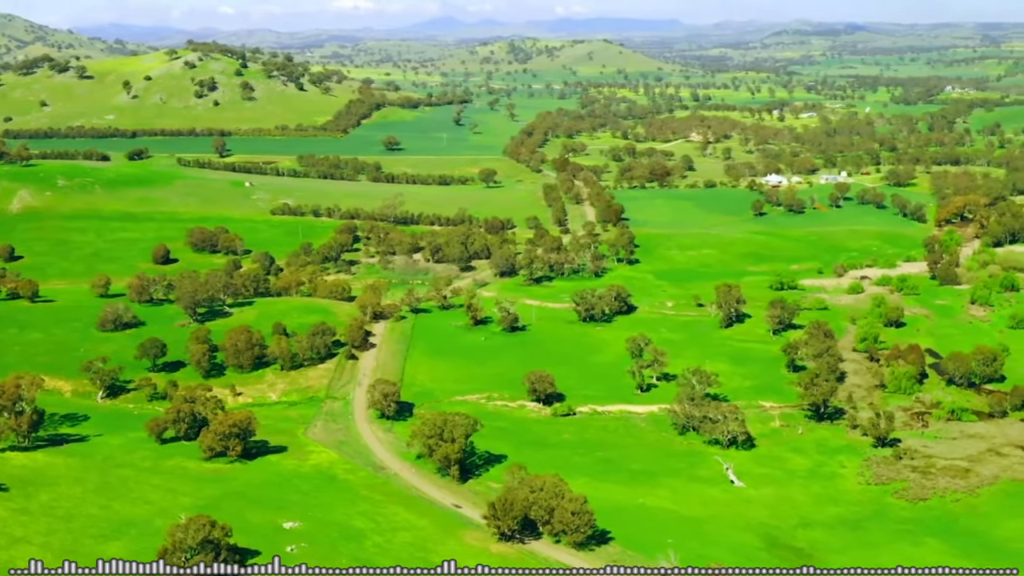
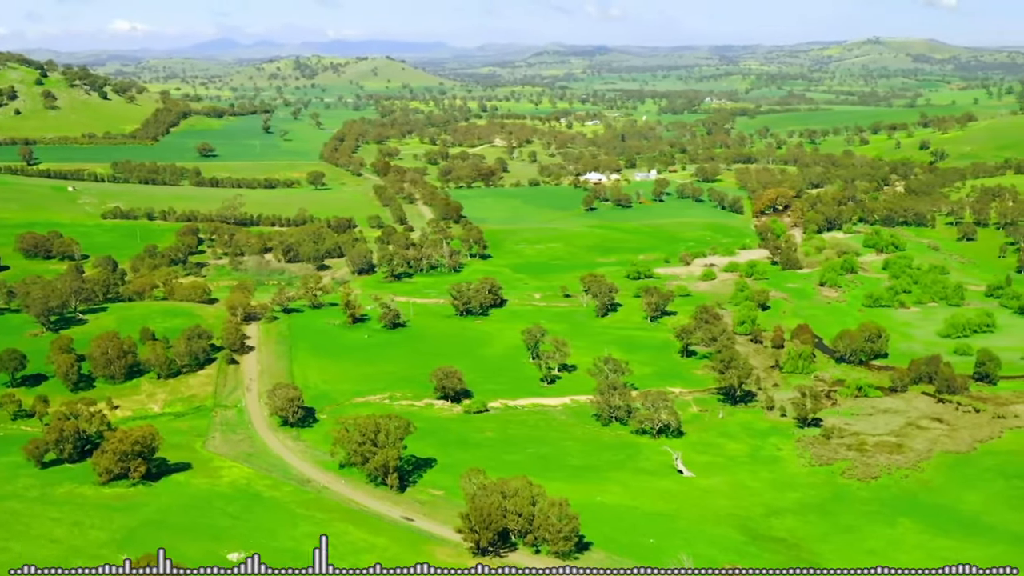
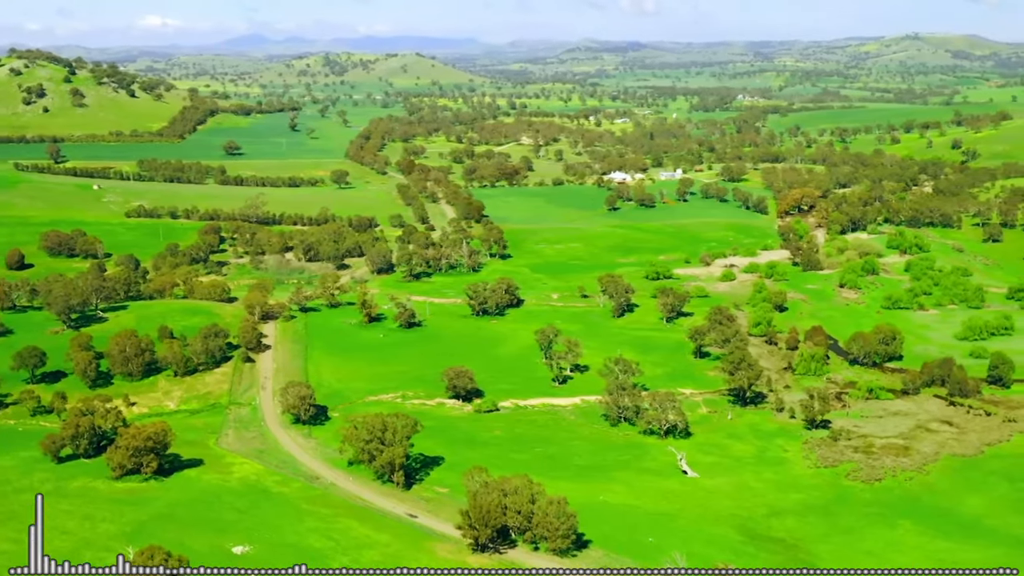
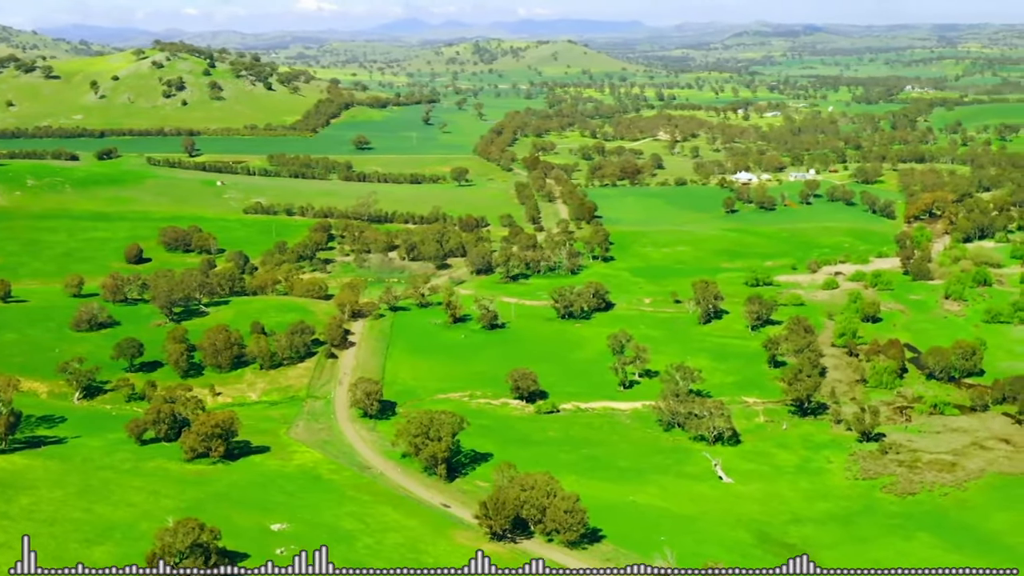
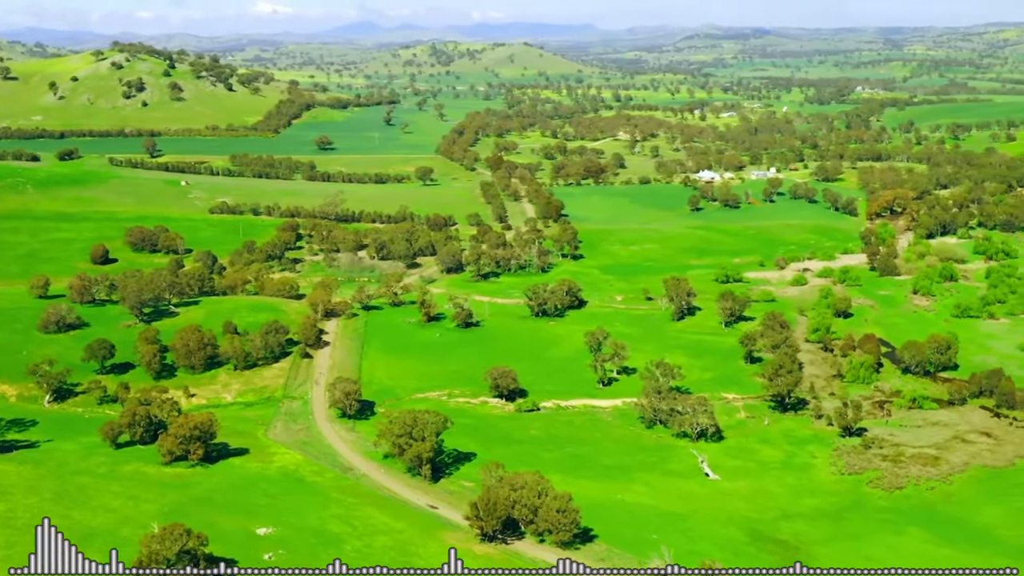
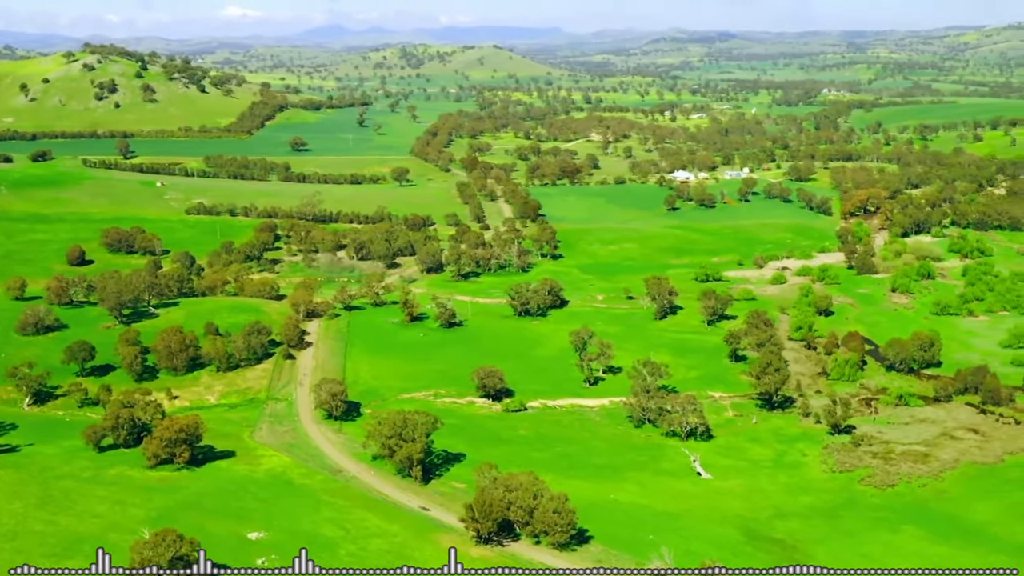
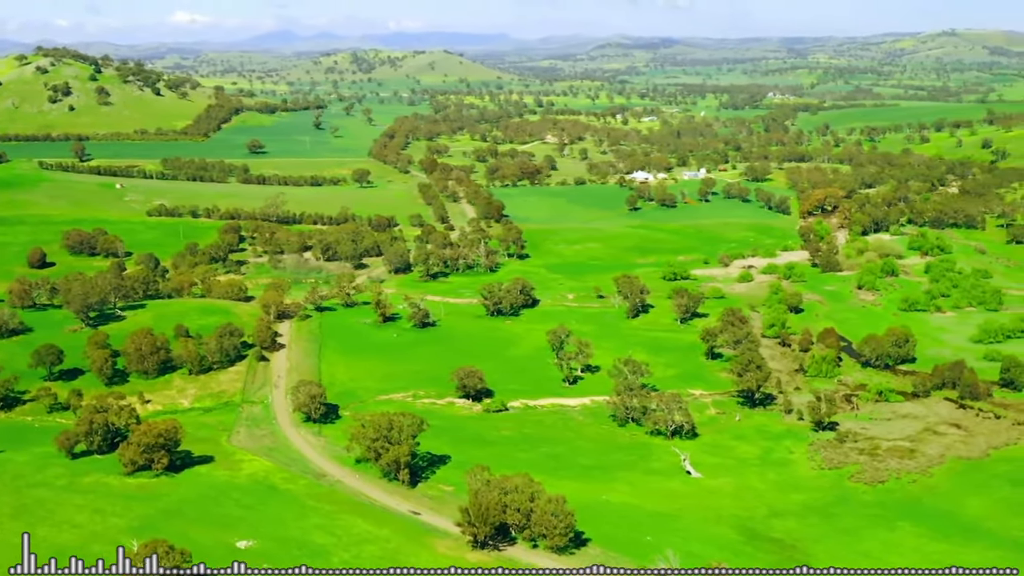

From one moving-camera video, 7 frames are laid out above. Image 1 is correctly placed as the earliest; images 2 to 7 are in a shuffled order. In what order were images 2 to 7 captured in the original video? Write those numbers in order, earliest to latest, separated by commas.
4, 5, 6, 7, 3, 2
